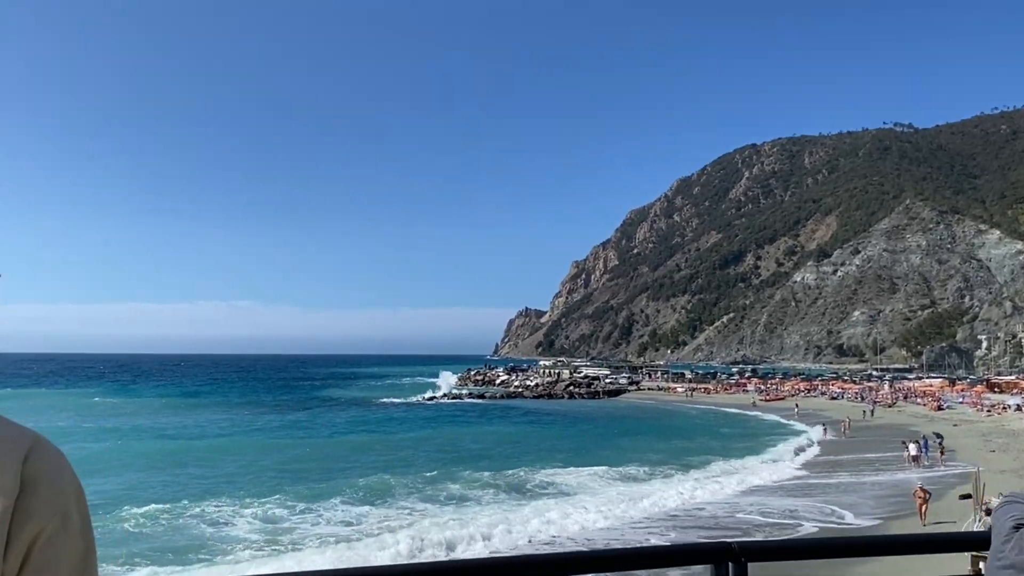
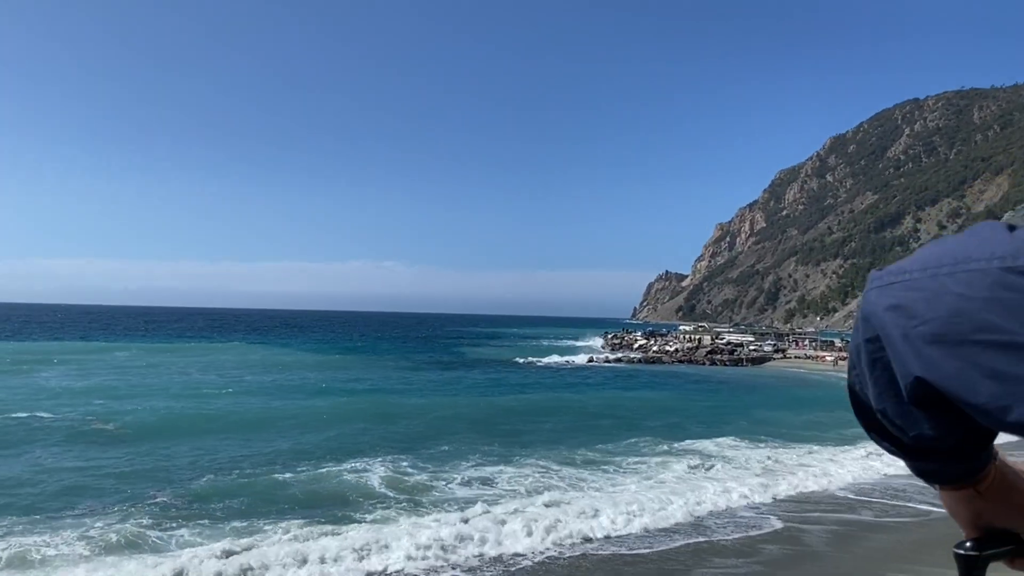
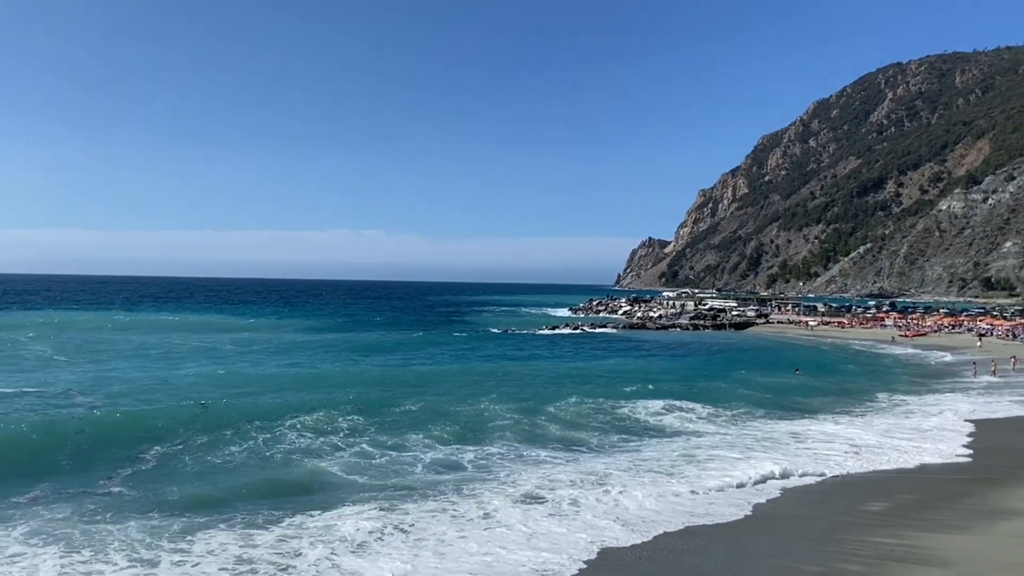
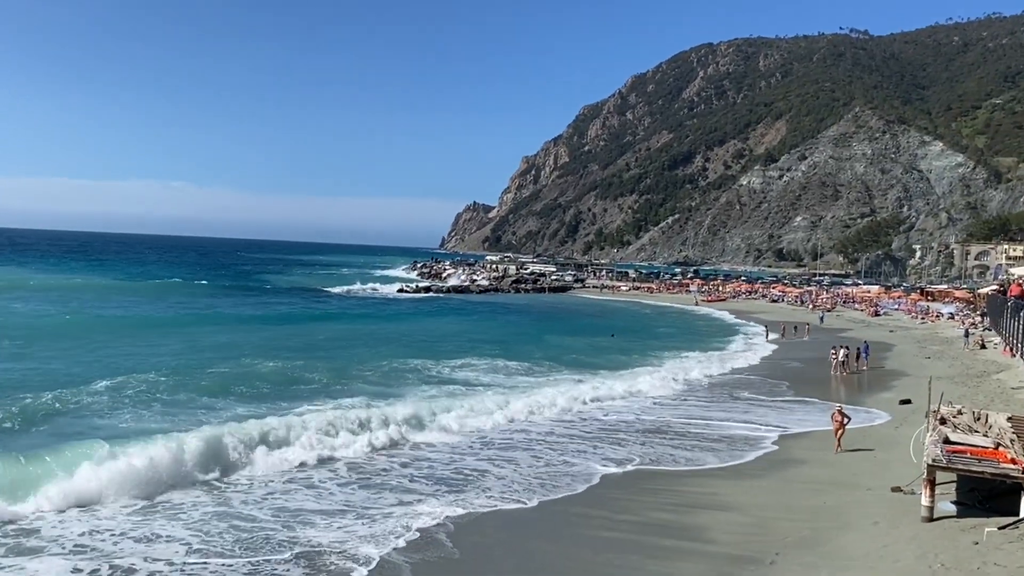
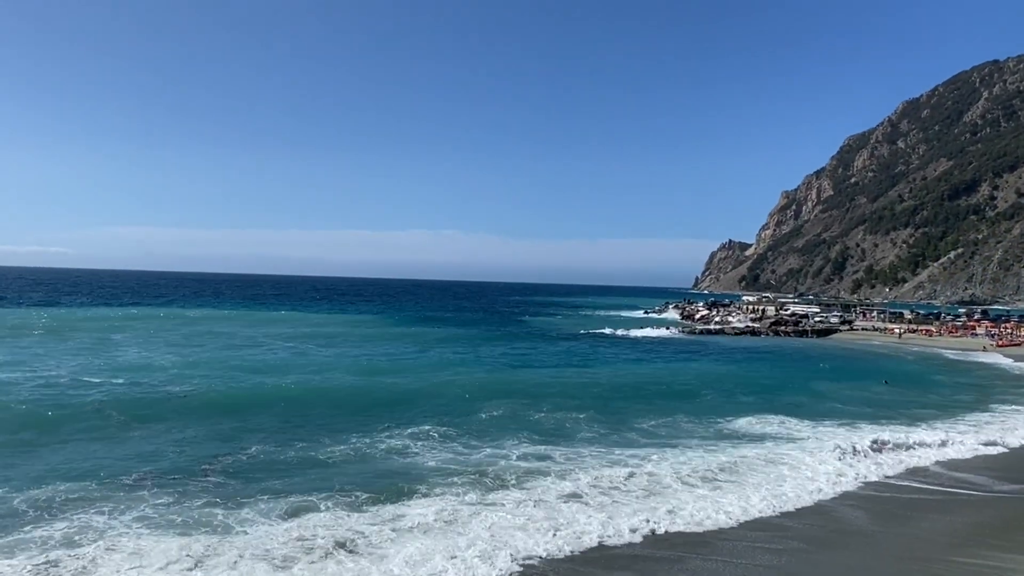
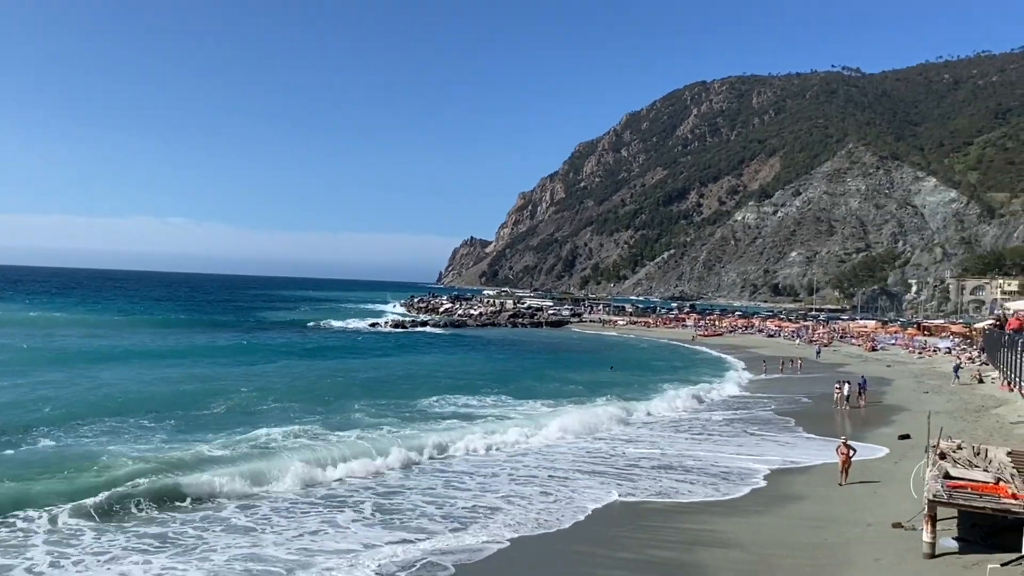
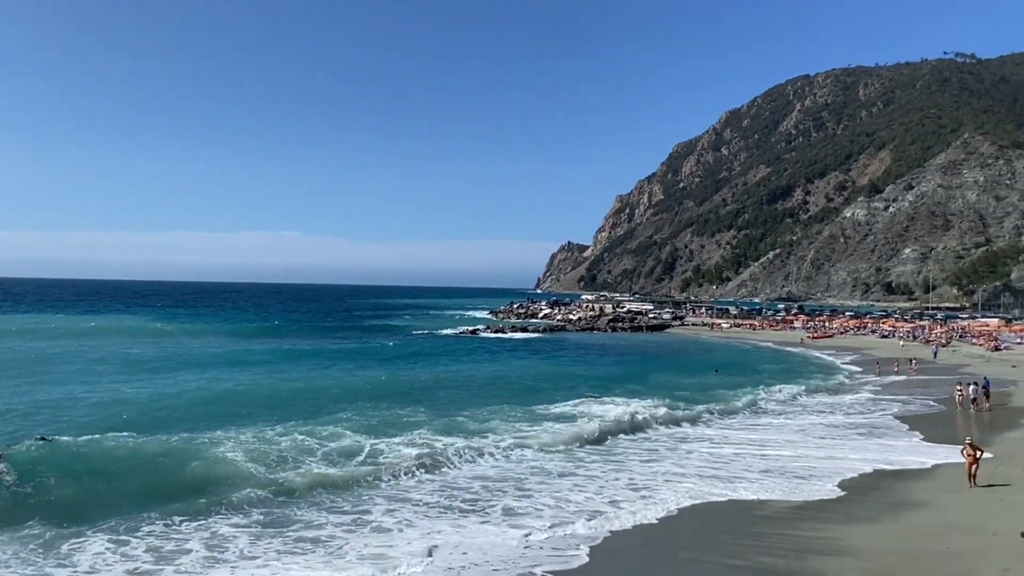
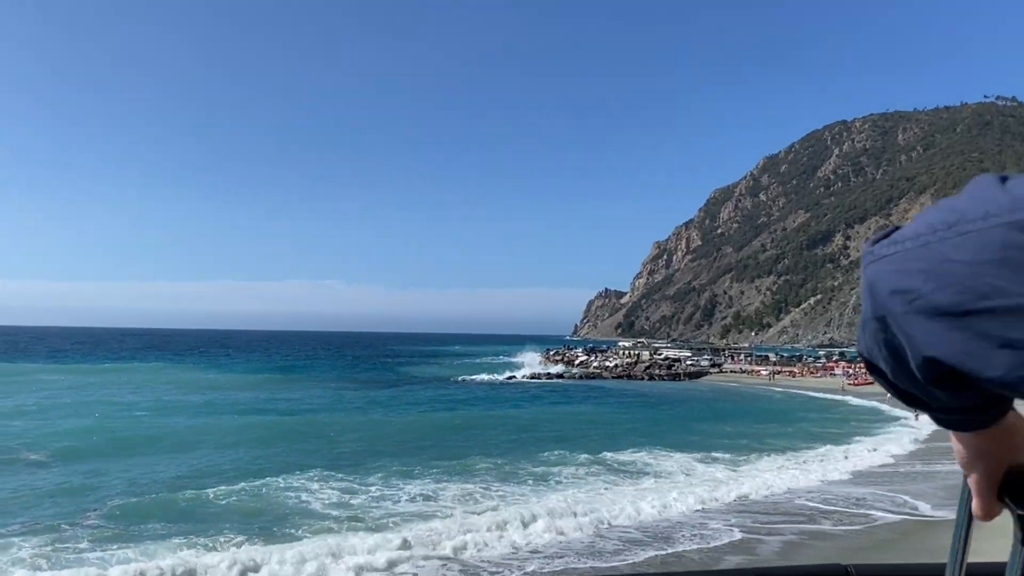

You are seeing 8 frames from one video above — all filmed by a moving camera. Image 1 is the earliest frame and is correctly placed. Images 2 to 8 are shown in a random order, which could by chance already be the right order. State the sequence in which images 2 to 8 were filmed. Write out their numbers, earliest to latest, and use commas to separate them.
8, 2, 5, 3, 7, 6, 4
